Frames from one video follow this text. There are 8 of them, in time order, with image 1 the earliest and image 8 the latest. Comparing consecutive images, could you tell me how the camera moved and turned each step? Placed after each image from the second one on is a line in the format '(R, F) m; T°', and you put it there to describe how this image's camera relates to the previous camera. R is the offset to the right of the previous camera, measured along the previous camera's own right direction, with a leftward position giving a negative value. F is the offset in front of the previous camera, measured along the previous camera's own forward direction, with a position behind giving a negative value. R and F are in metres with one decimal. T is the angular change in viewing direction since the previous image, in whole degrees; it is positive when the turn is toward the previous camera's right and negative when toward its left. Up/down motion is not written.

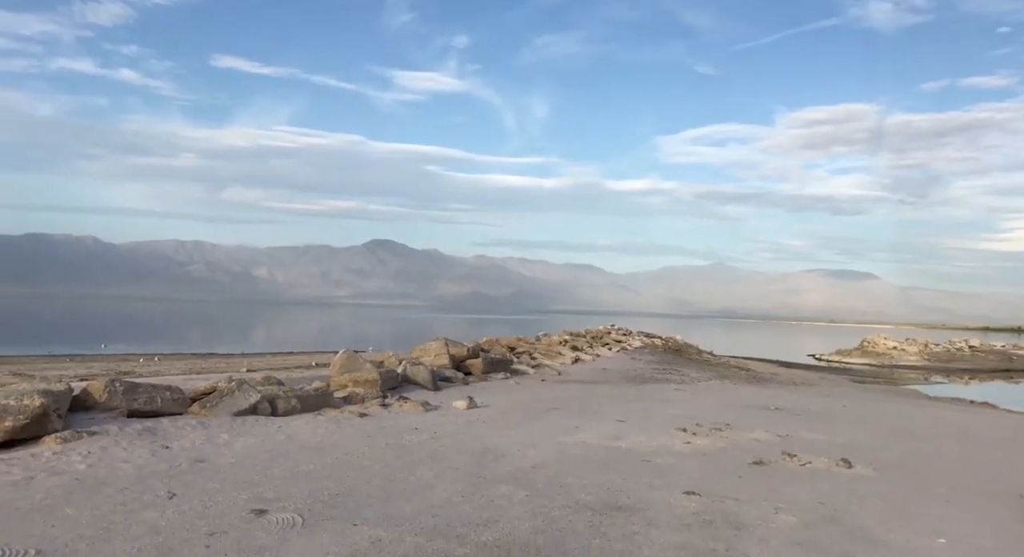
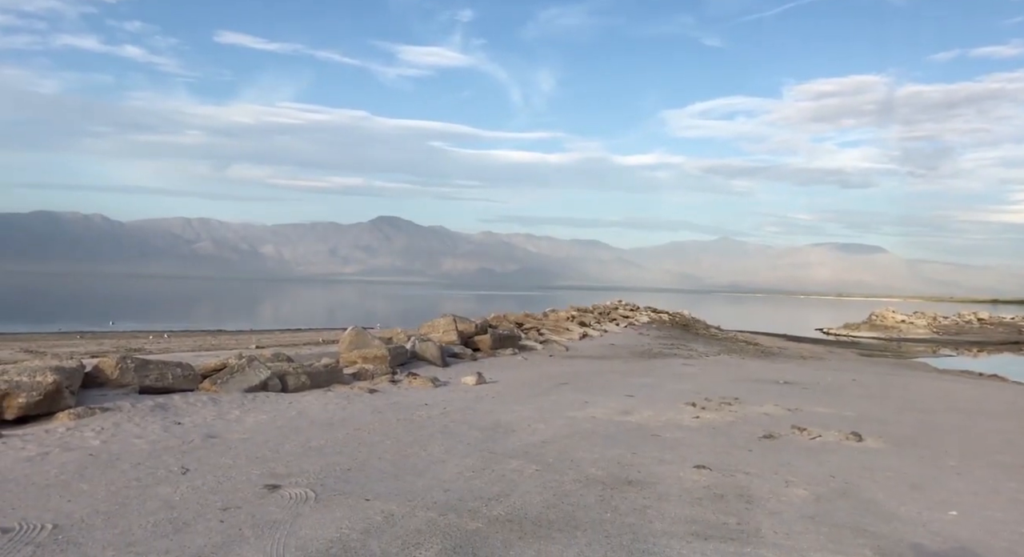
(0.0, 0.0) m; -1°
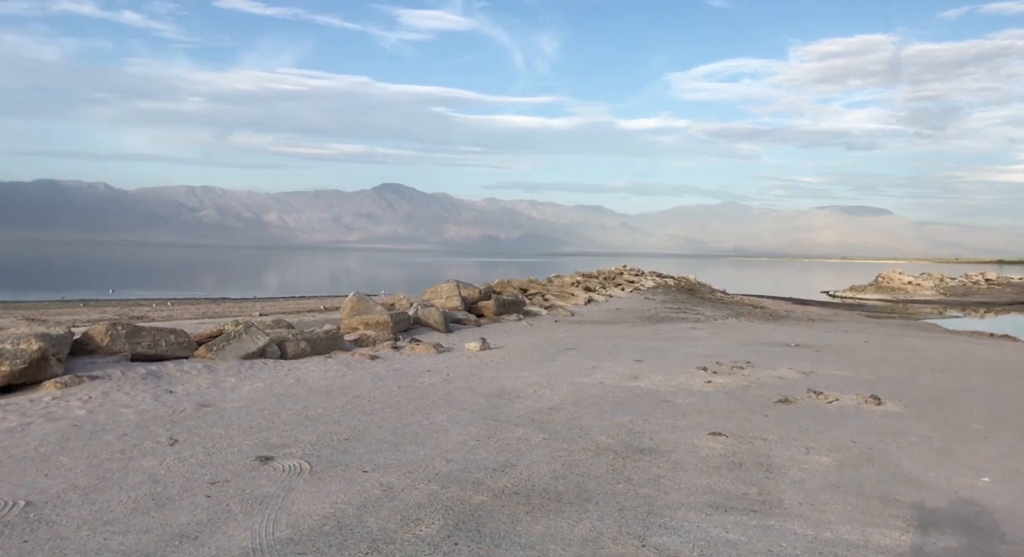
(0.0, +0.3) m; 0°
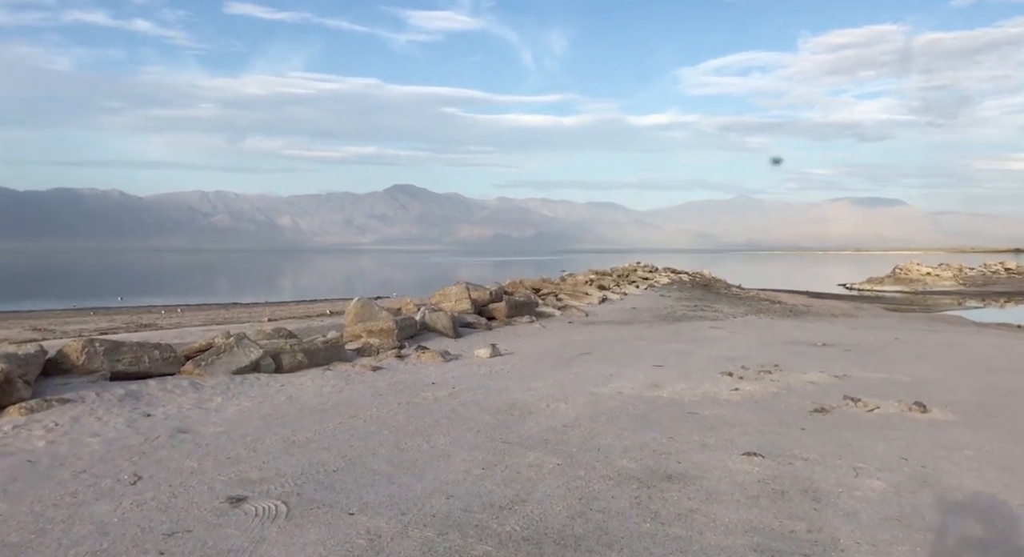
(0.0, +0.6) m; -1°
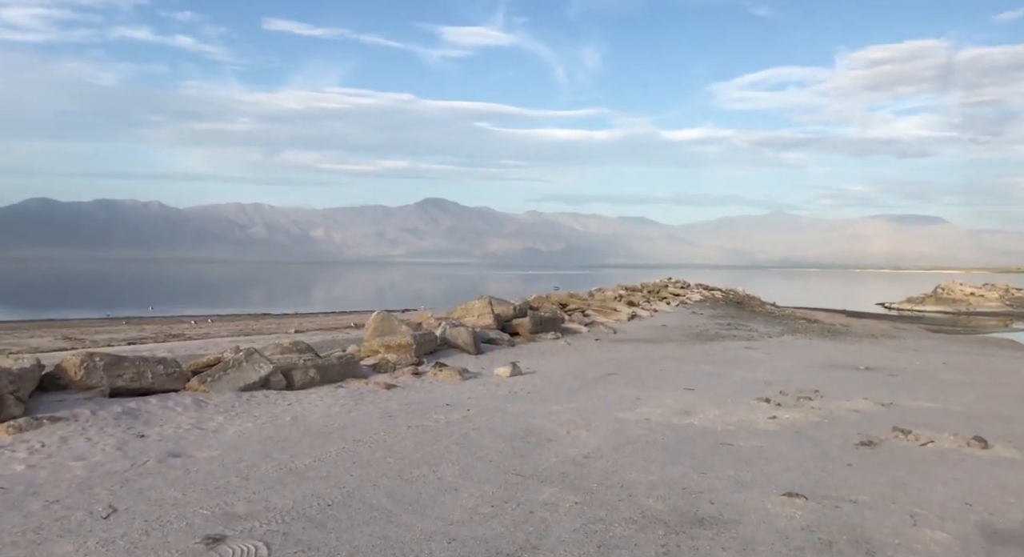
(+0.1, +0.4) m; -2°
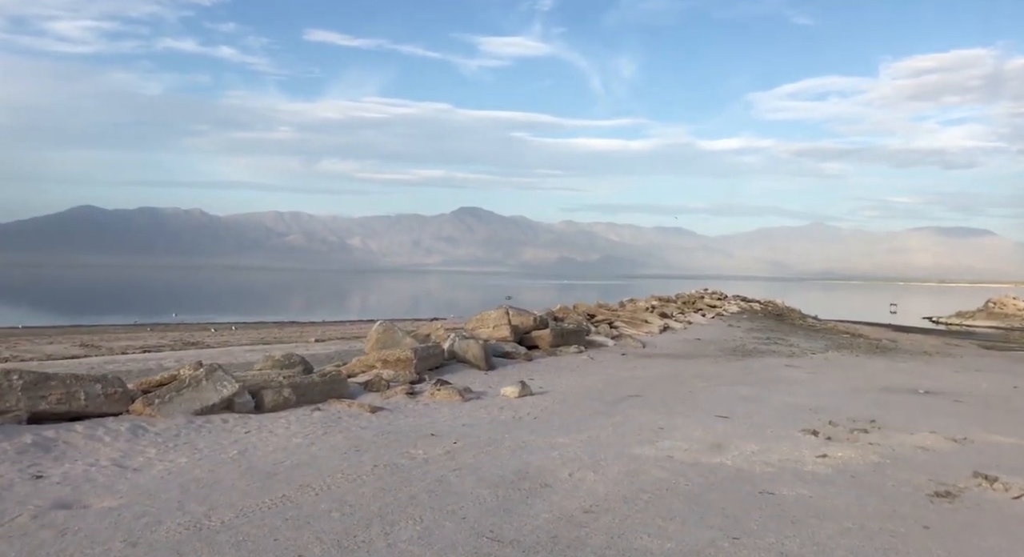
(+0.3, +1.1) m; -3°
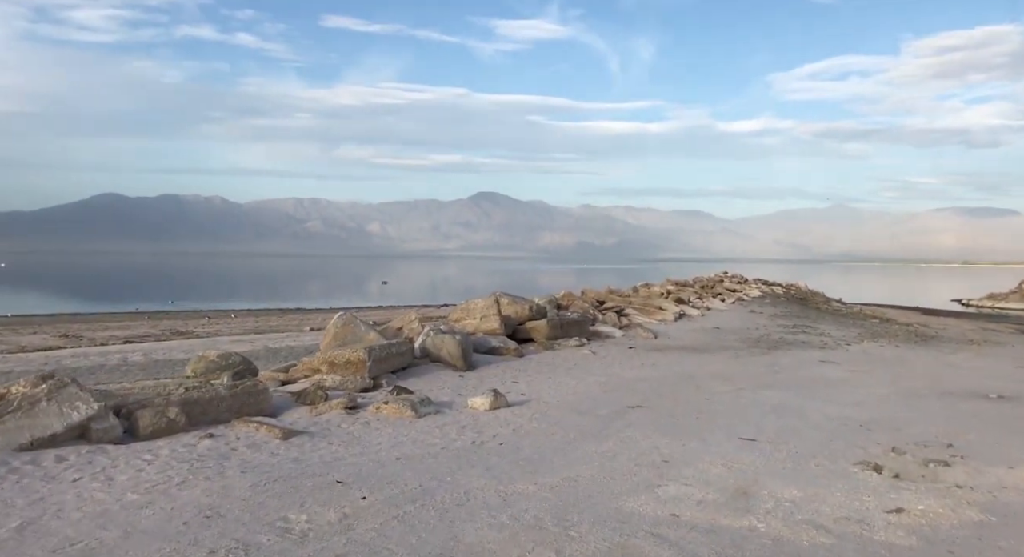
(+0.5, +1.8) m; -1°
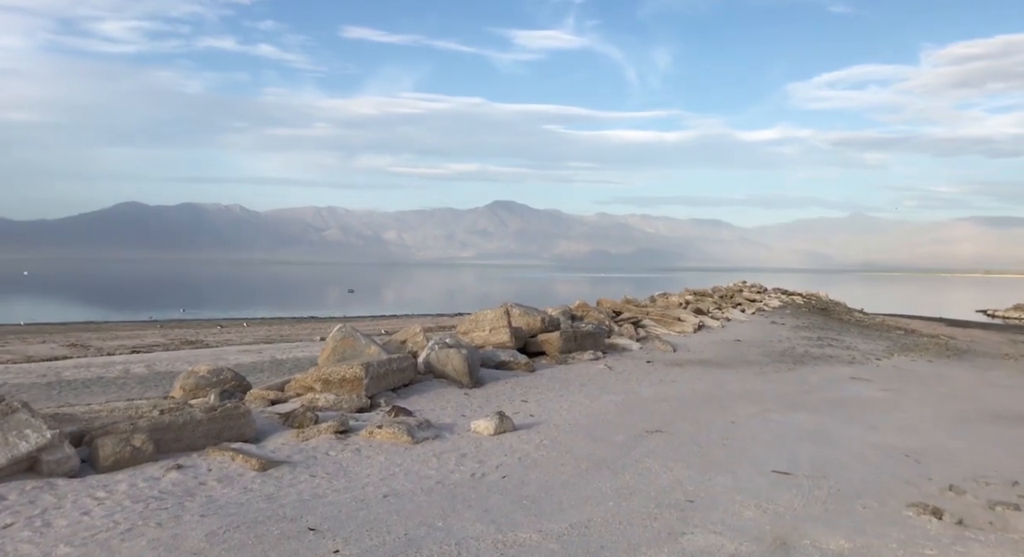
(+0.1, +0.6) m; -1°
